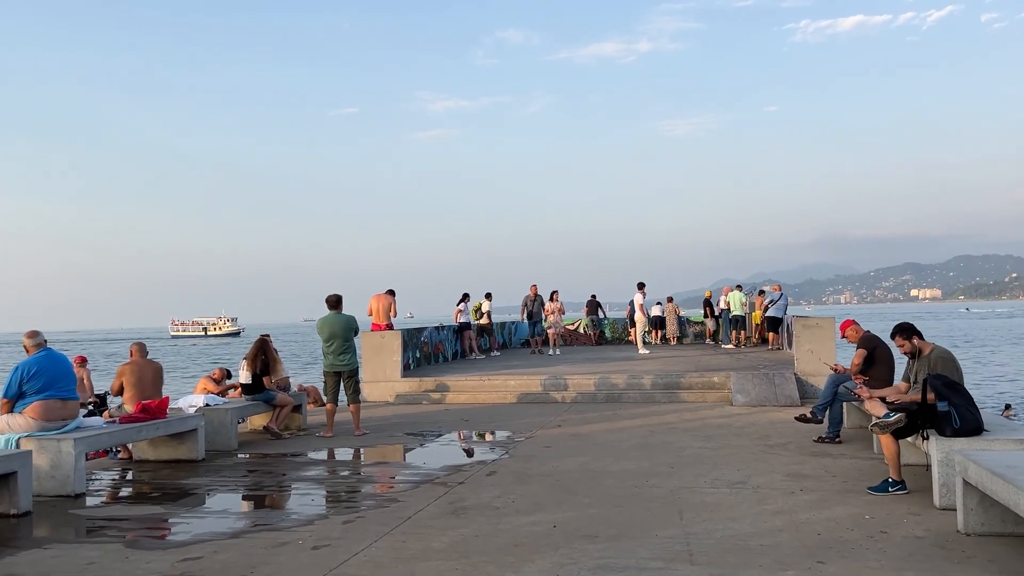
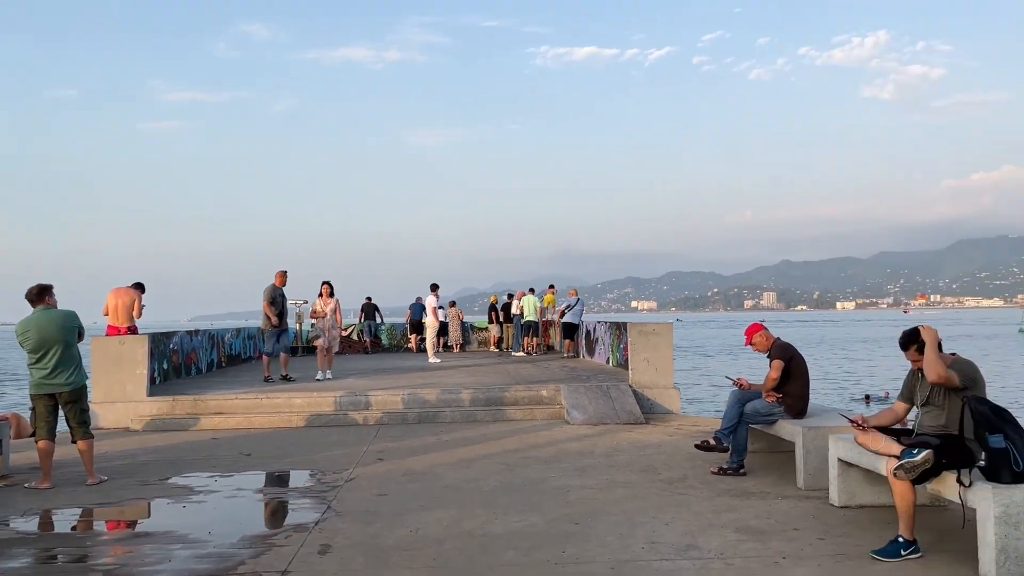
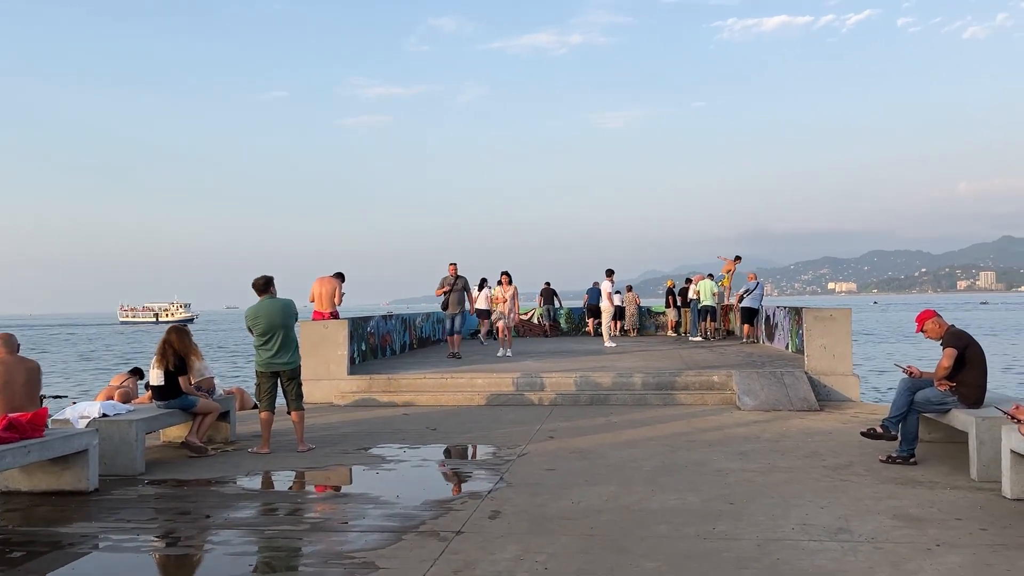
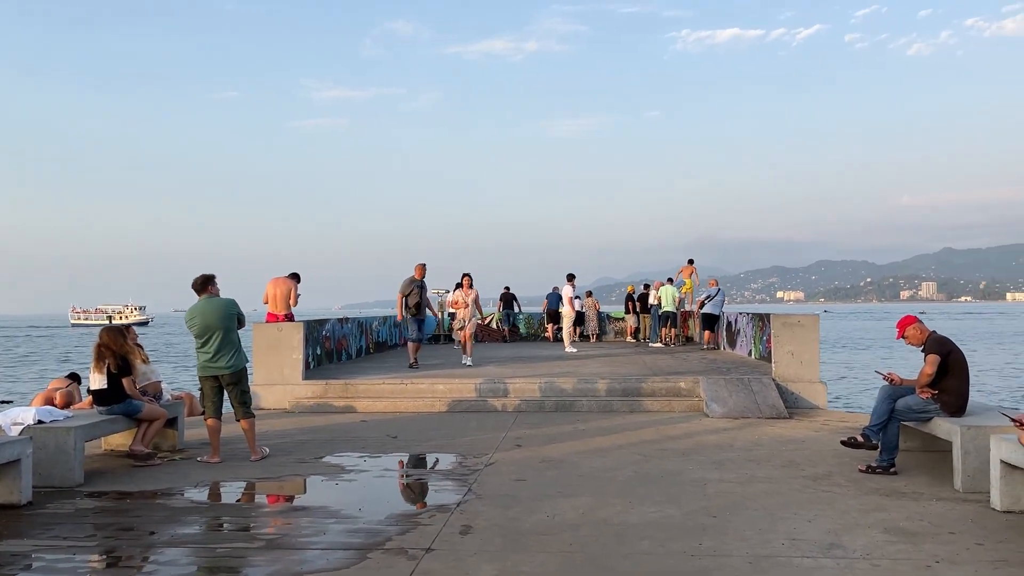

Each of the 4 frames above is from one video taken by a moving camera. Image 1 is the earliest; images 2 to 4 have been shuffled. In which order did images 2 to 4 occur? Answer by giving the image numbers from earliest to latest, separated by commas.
3, 4, 2
